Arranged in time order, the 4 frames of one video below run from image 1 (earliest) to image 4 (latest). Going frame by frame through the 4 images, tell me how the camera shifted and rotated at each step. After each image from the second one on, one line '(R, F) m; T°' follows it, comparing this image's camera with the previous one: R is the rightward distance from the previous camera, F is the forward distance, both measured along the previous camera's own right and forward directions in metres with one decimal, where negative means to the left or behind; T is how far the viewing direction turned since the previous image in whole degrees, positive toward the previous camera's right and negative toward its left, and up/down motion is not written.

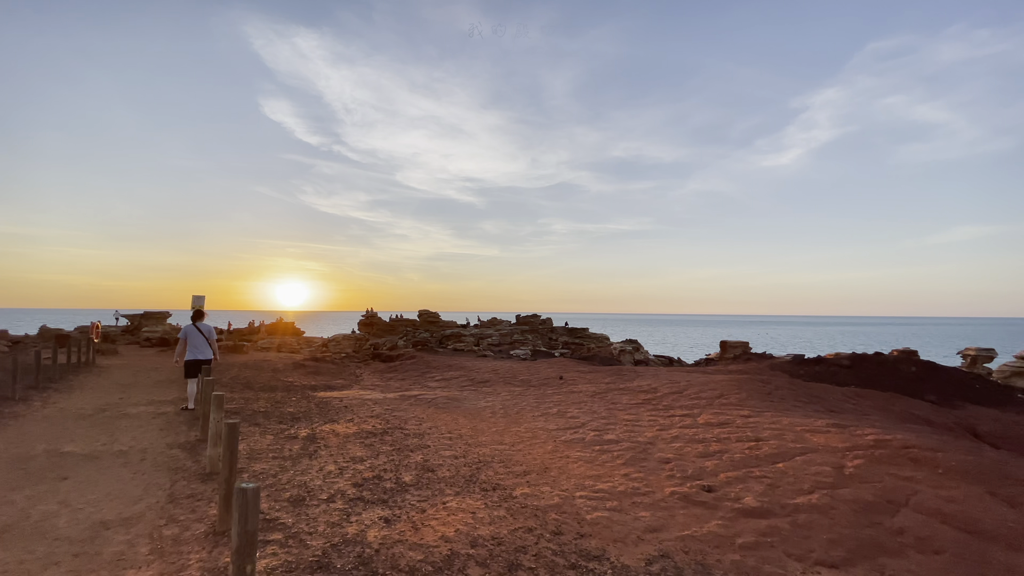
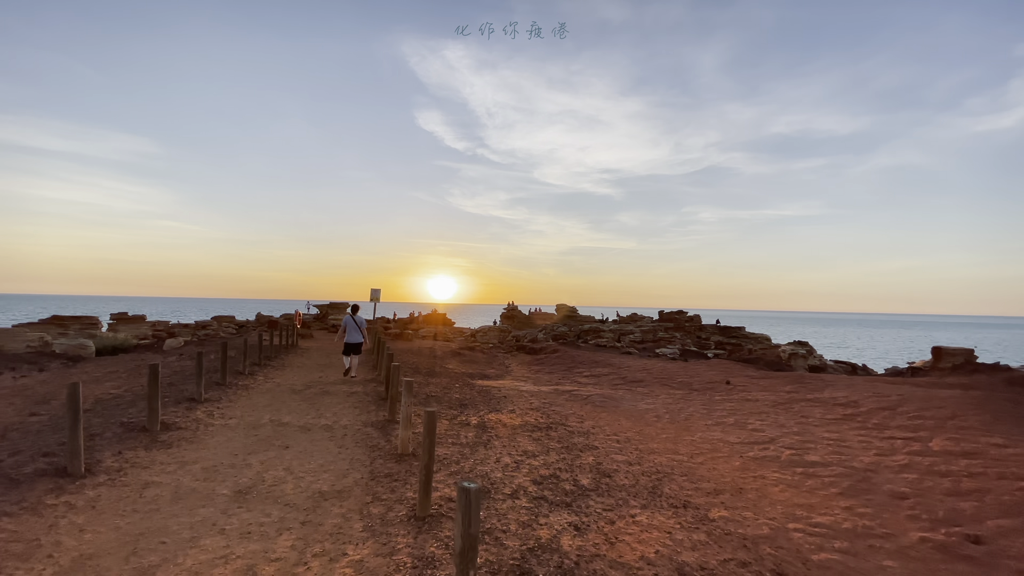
(-0.9, +0.5) m; -17°
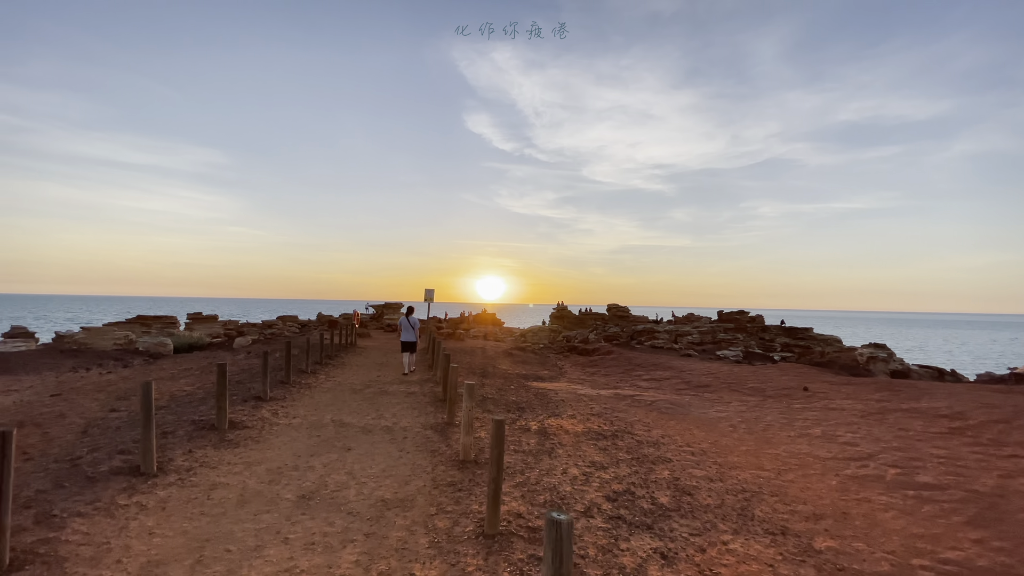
(-0.3, +0.6) m; -6°
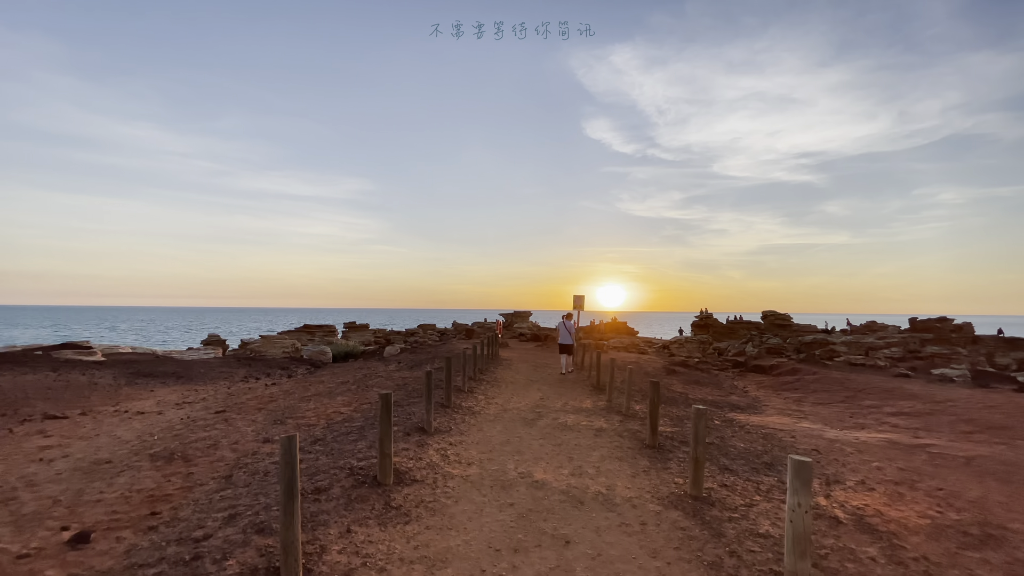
(-2.3, +3.4) m; -15°
